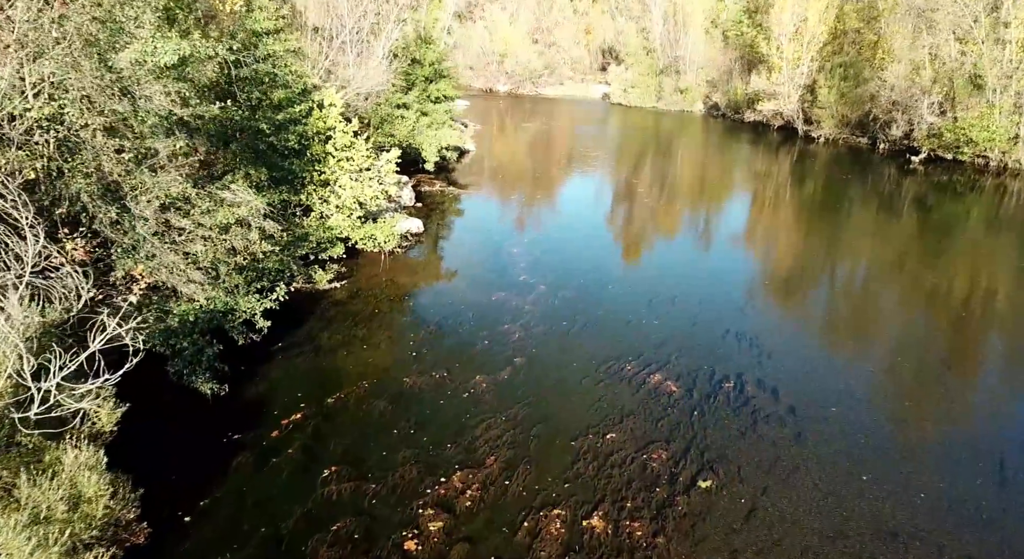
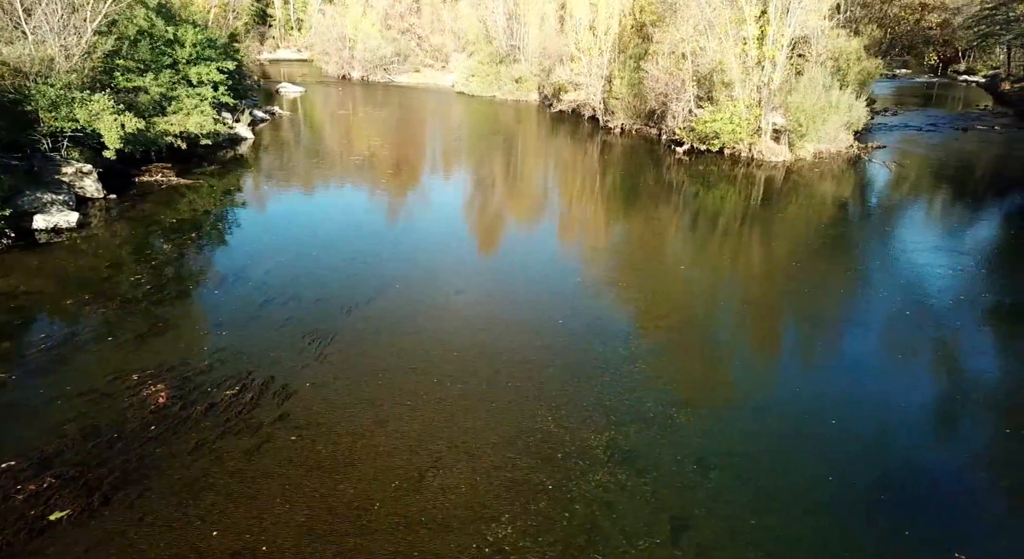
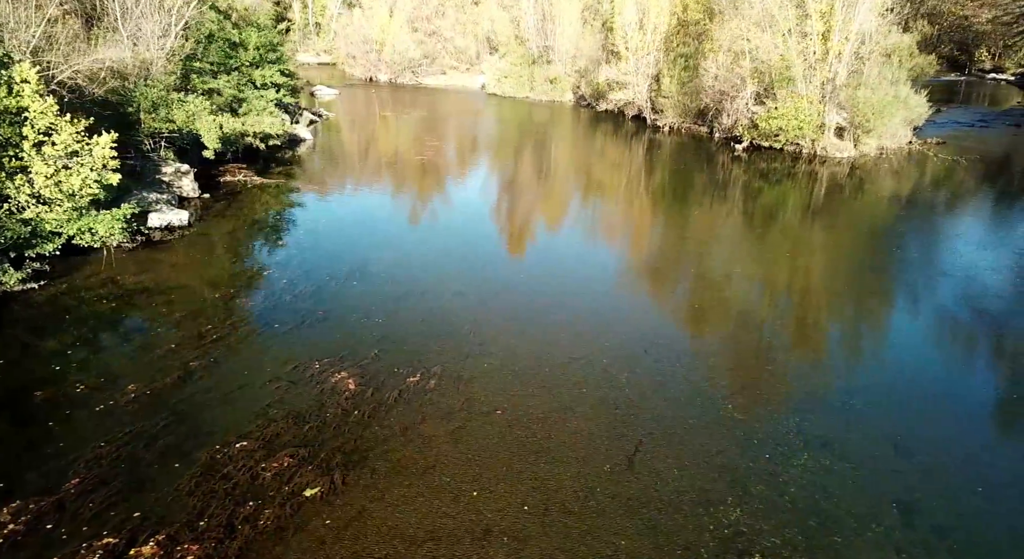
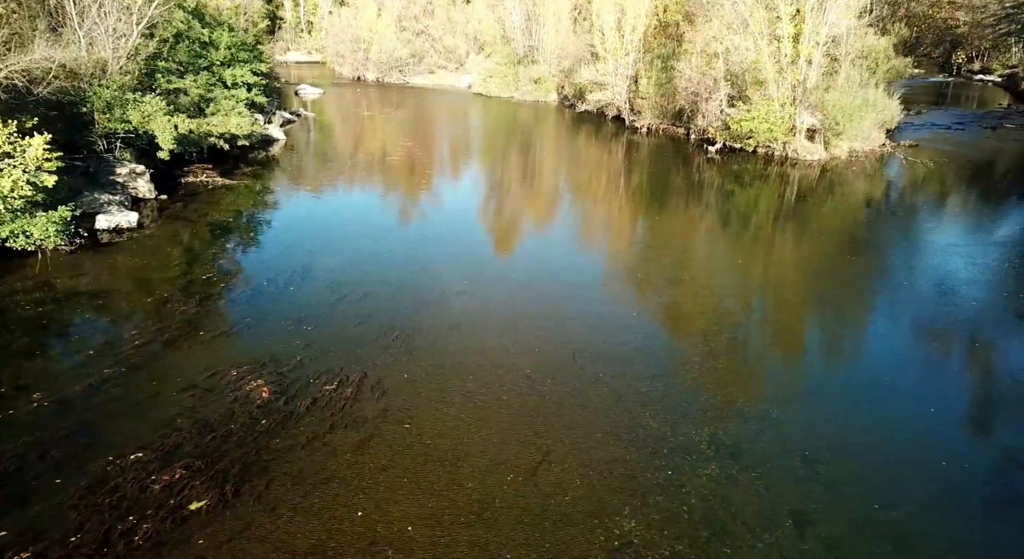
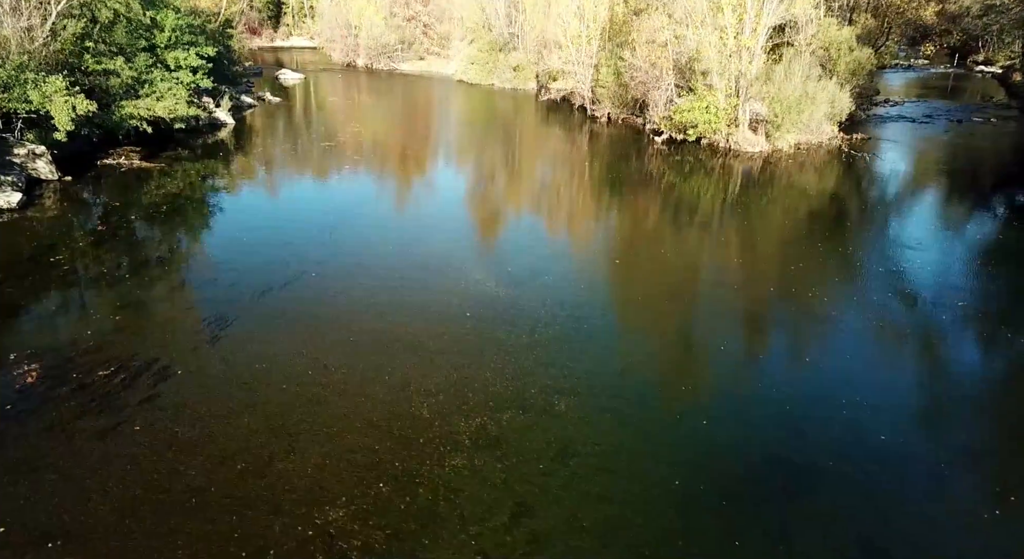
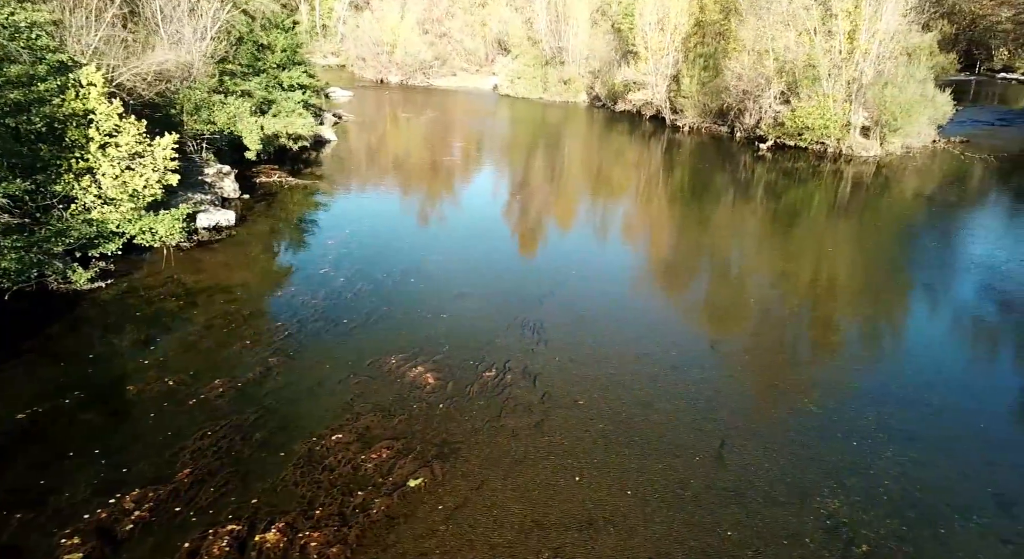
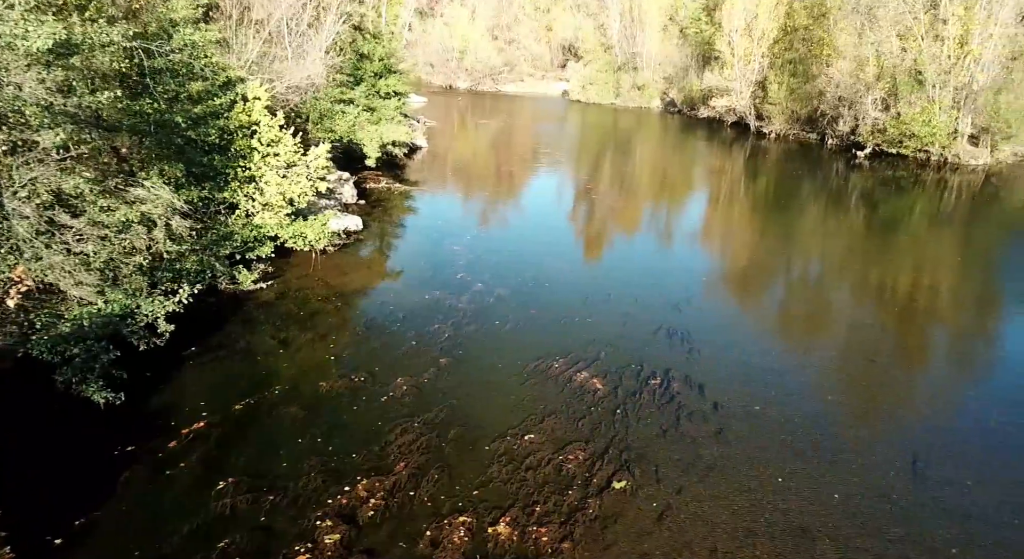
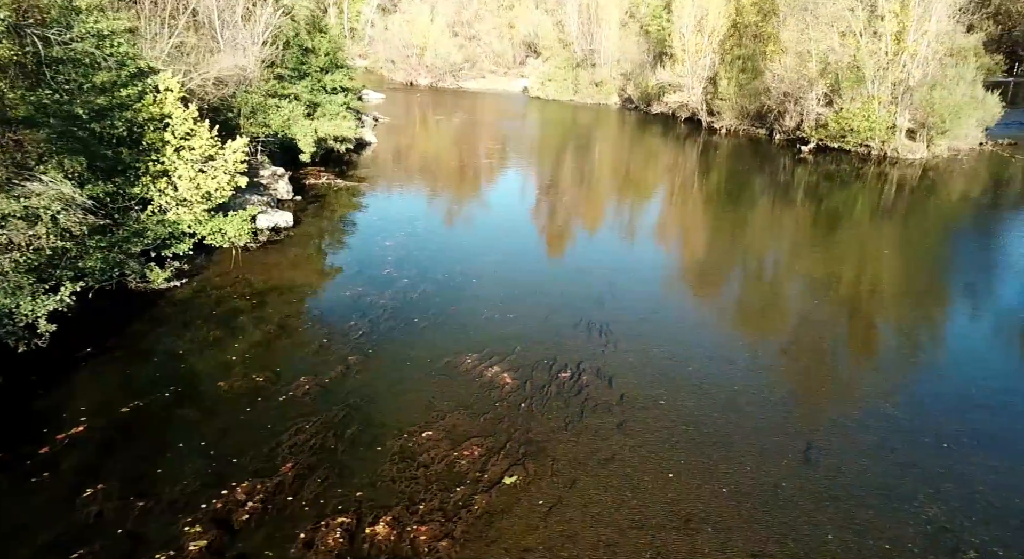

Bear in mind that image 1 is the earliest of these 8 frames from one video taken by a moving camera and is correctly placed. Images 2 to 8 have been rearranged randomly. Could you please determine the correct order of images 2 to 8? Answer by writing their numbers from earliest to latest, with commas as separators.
7, 8, 6, 3, 4, 2, 5
